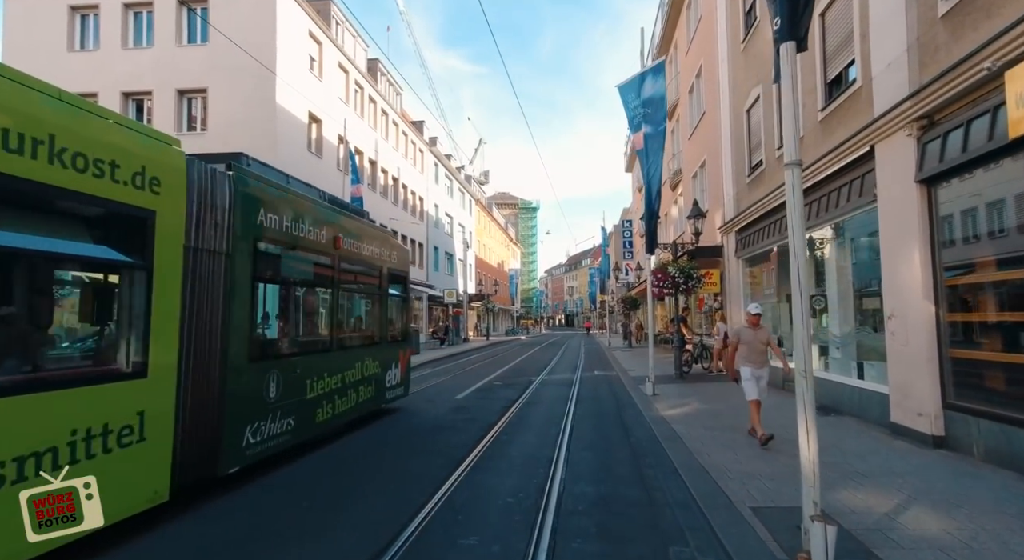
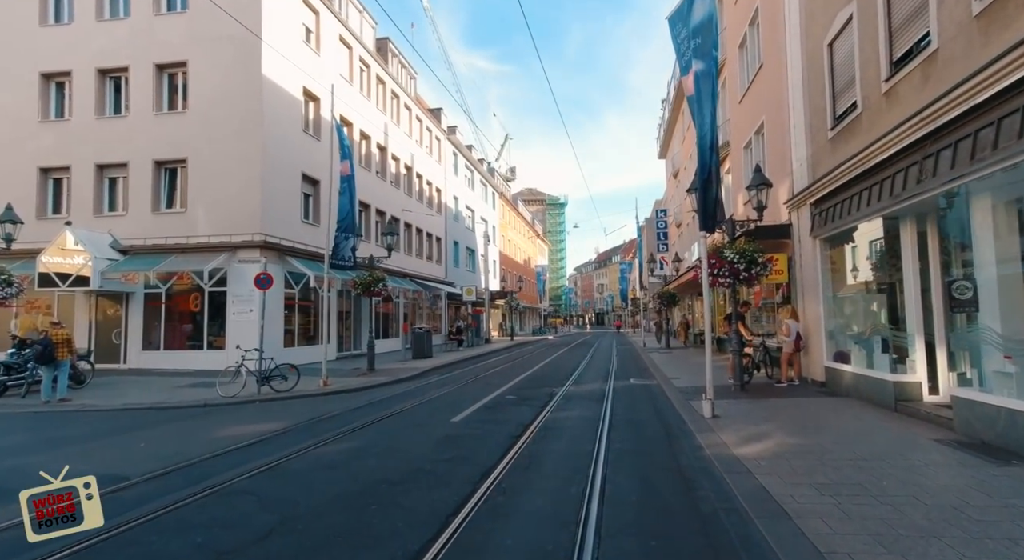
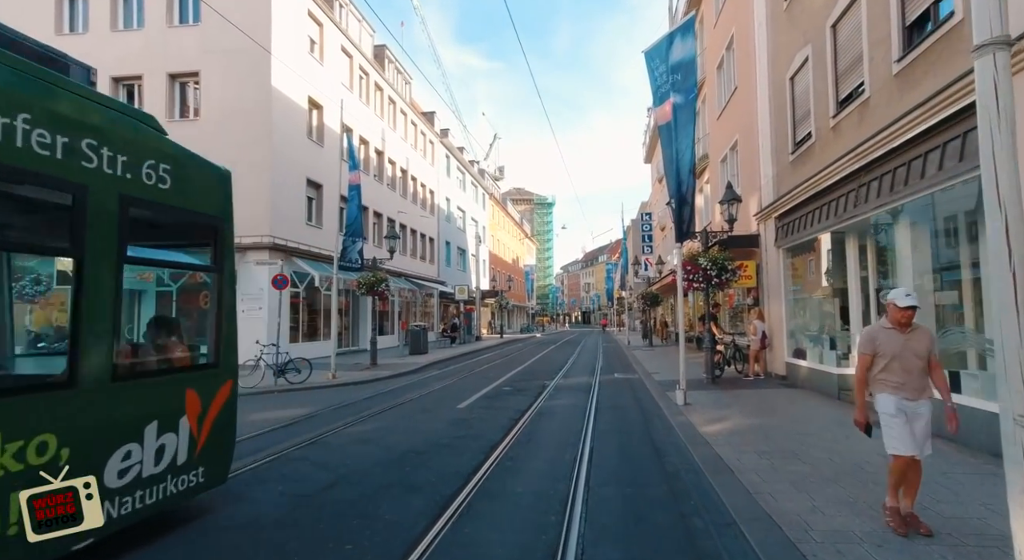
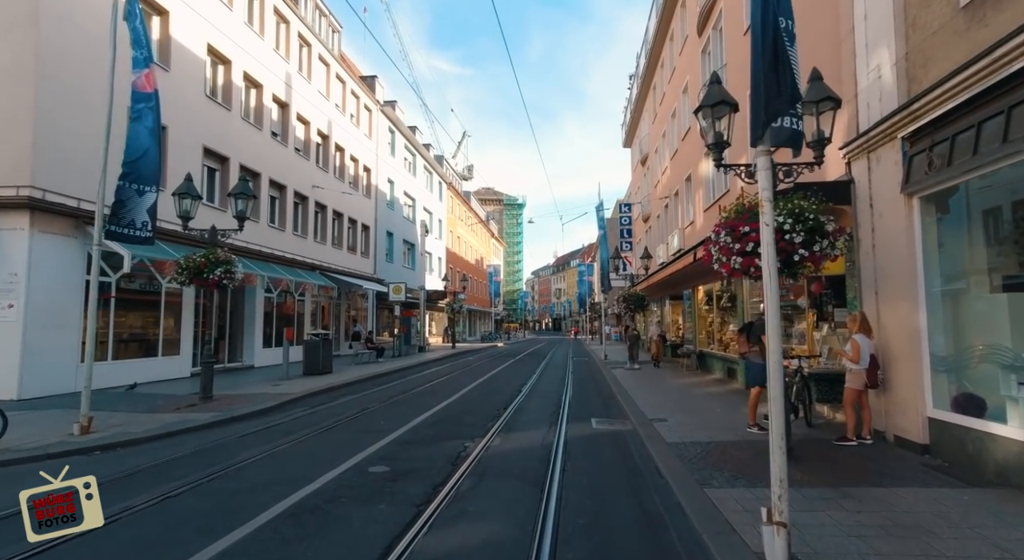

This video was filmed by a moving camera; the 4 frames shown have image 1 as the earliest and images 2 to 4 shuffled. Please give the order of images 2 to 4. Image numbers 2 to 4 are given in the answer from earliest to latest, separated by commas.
3, 2, 4
